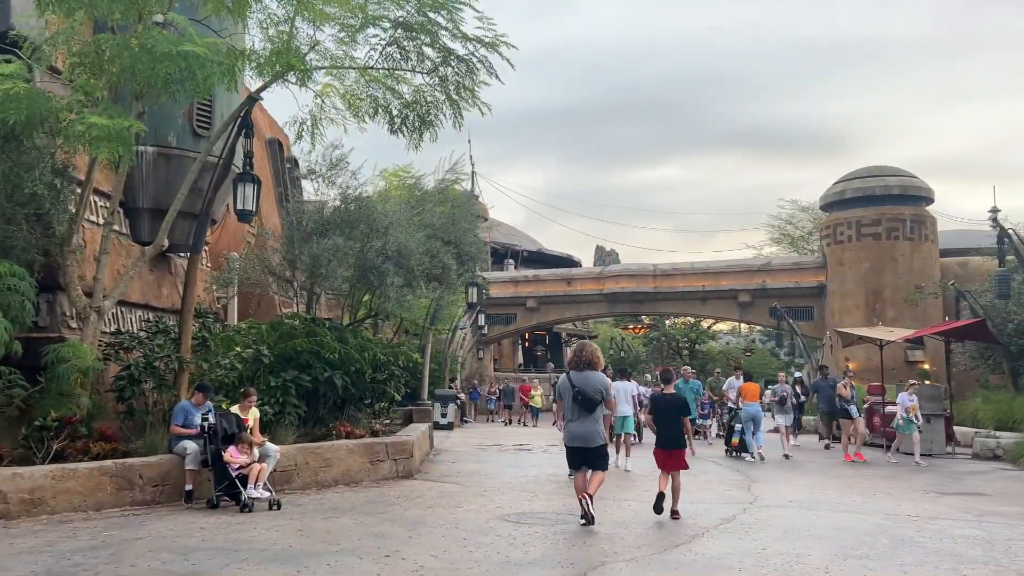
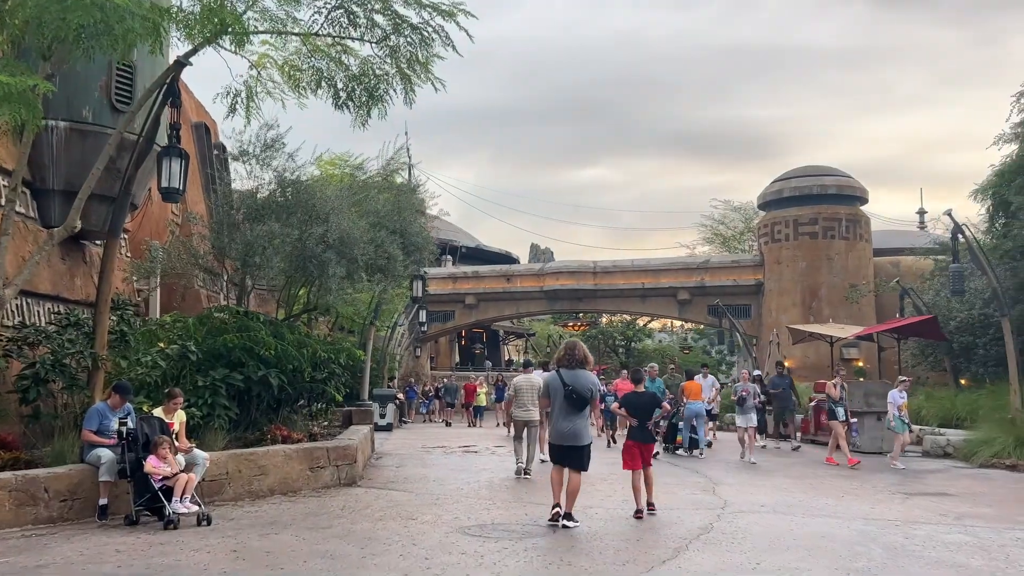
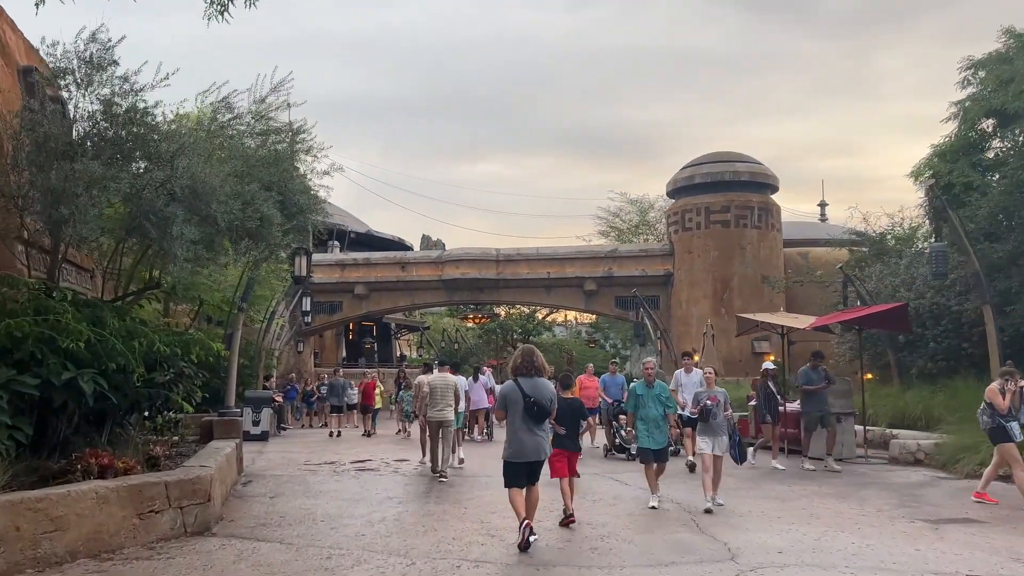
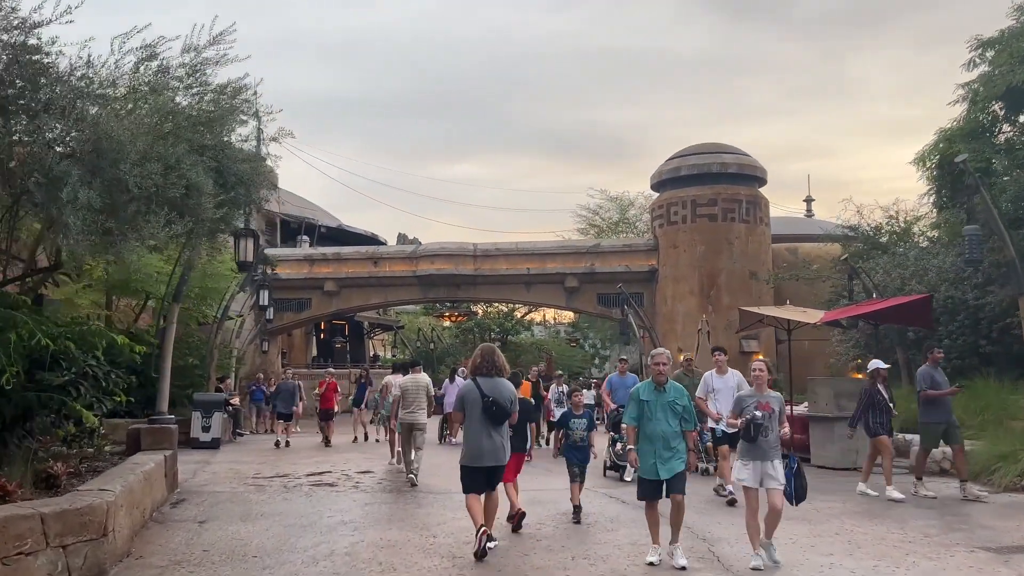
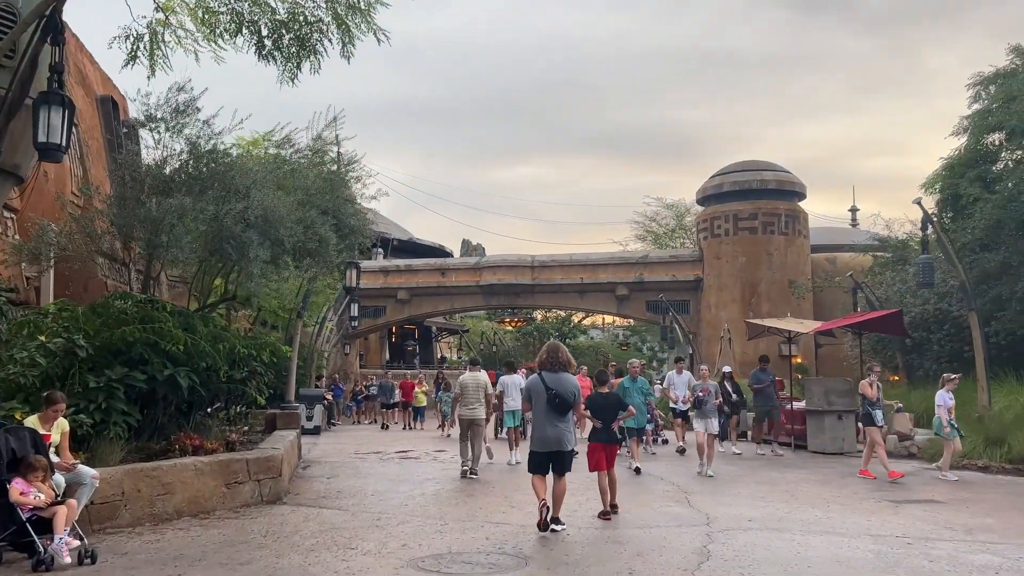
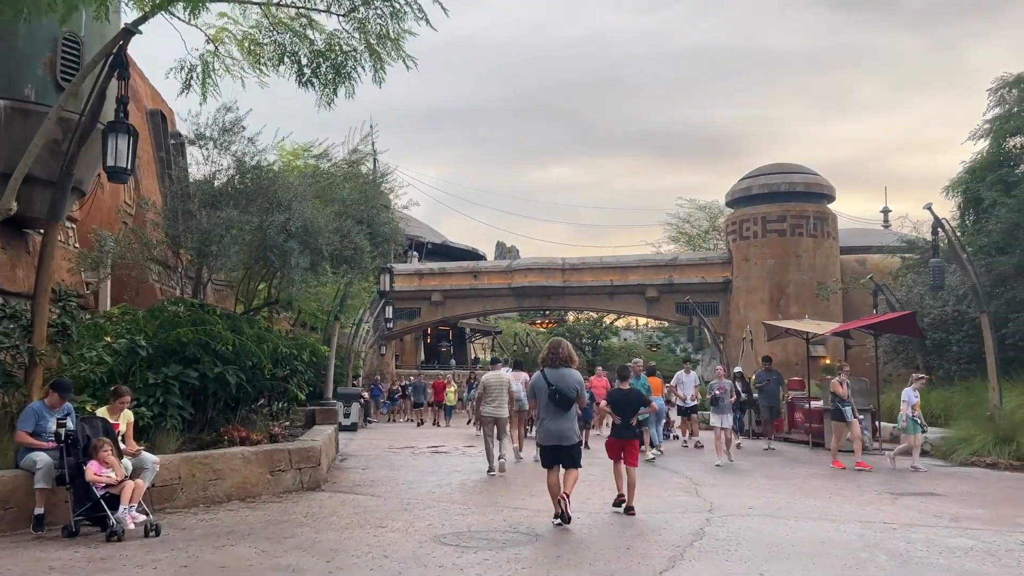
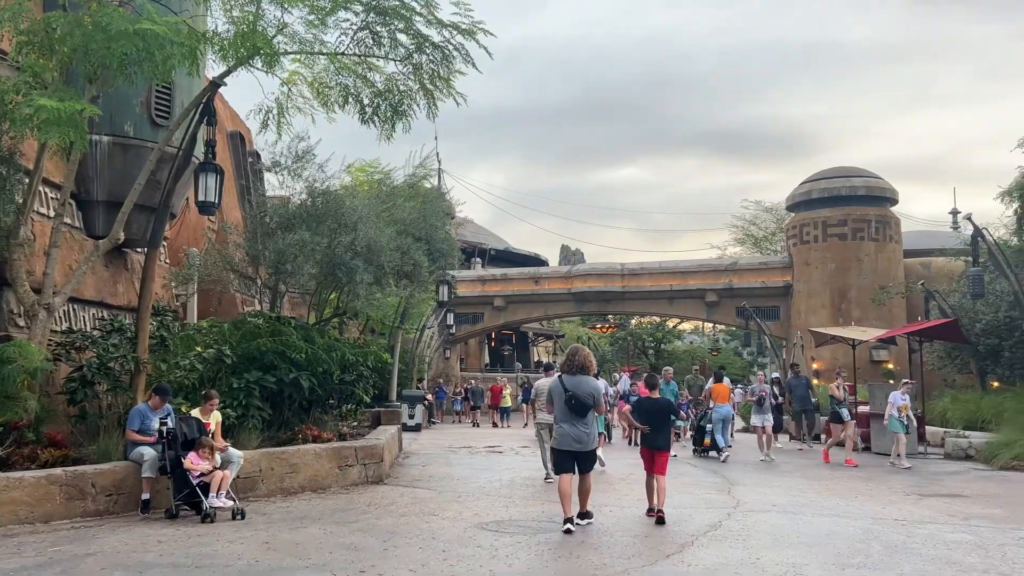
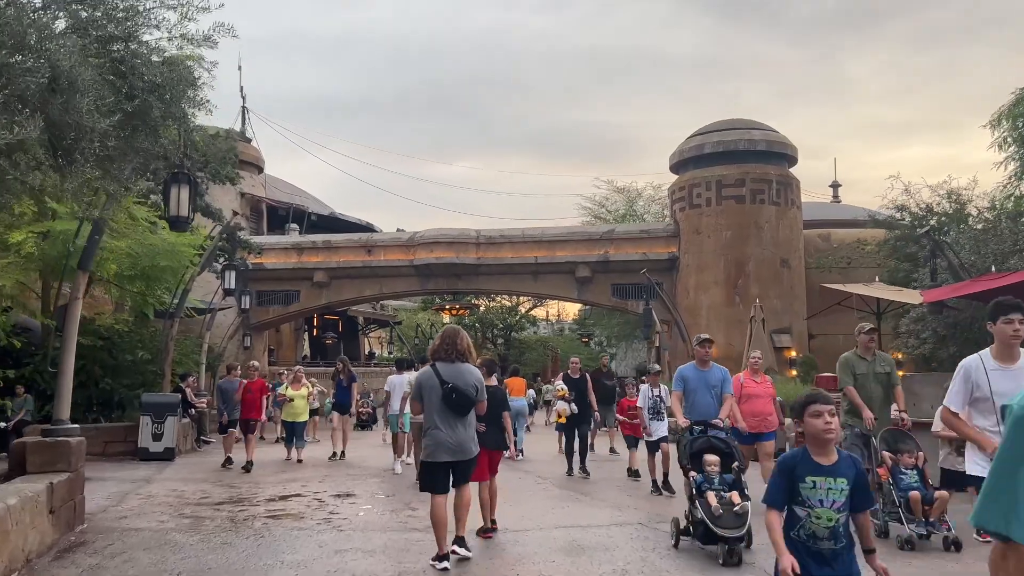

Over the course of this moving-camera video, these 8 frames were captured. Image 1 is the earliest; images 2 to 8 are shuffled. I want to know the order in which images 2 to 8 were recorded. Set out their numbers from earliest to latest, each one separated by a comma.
7, 2, 6, 5, 3, 4, 8
